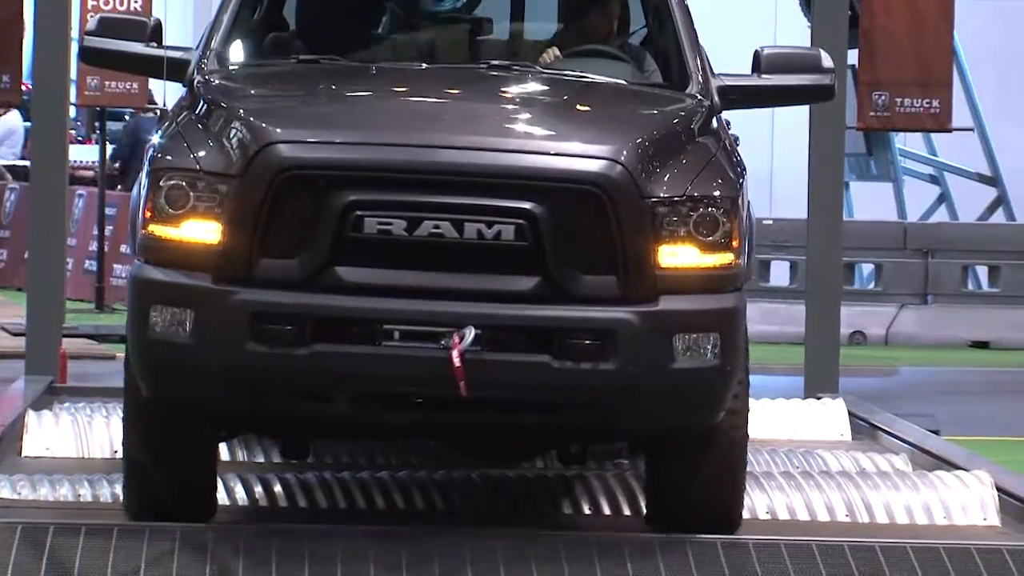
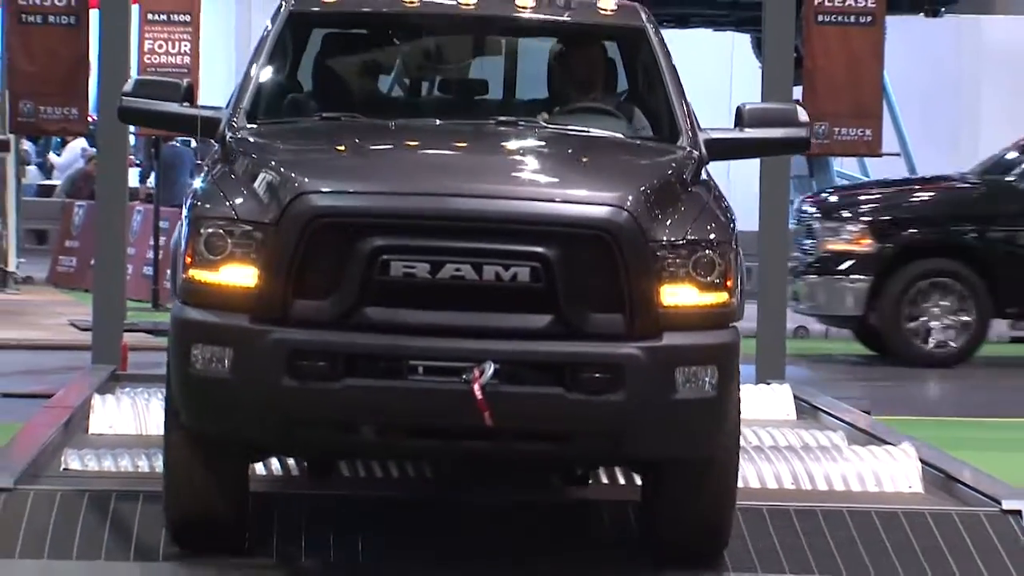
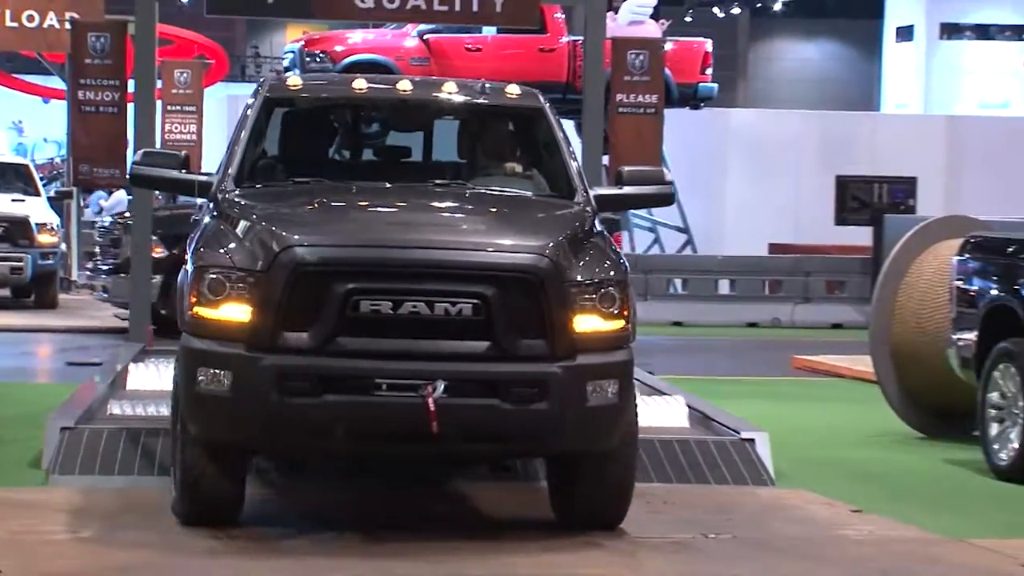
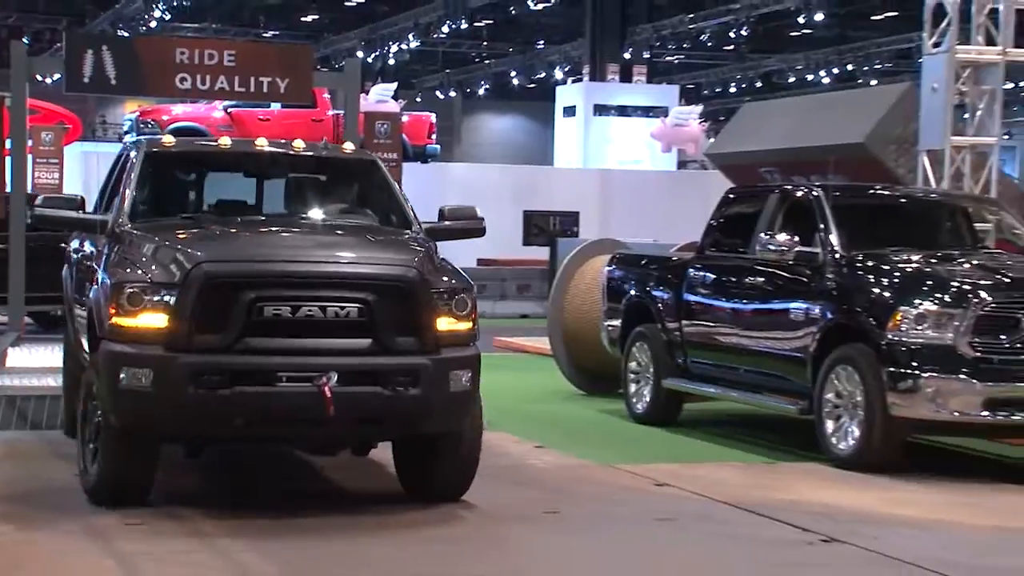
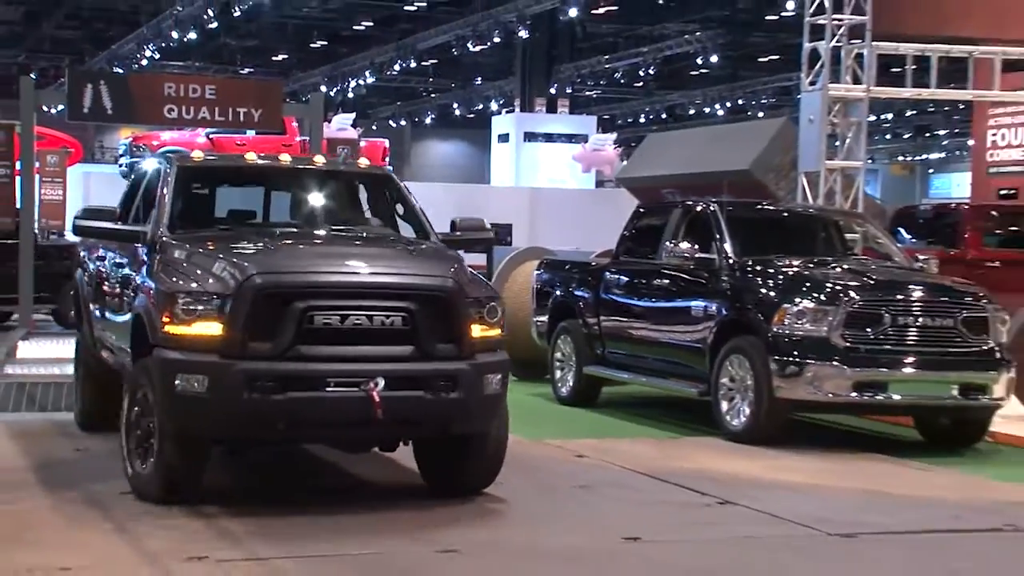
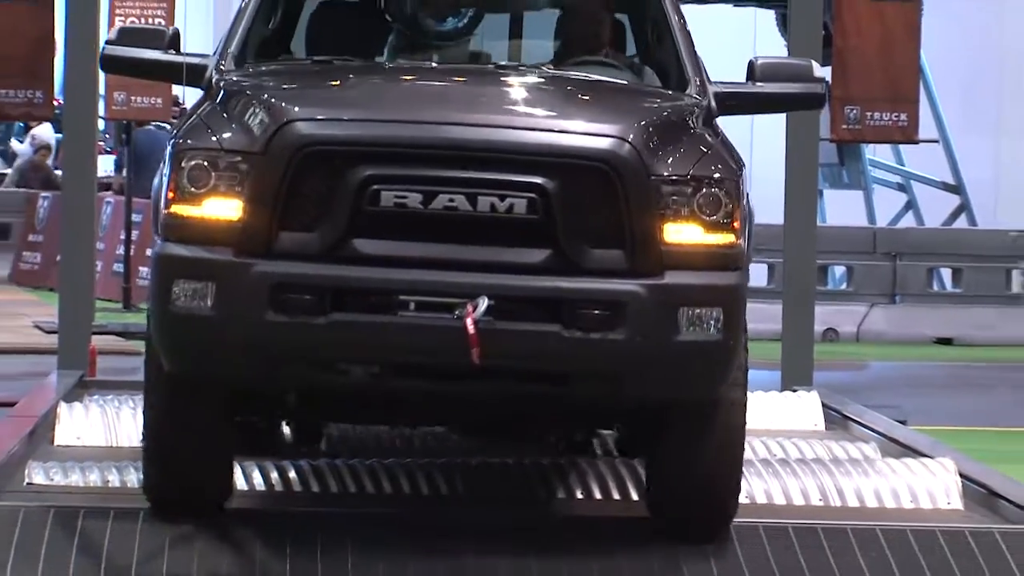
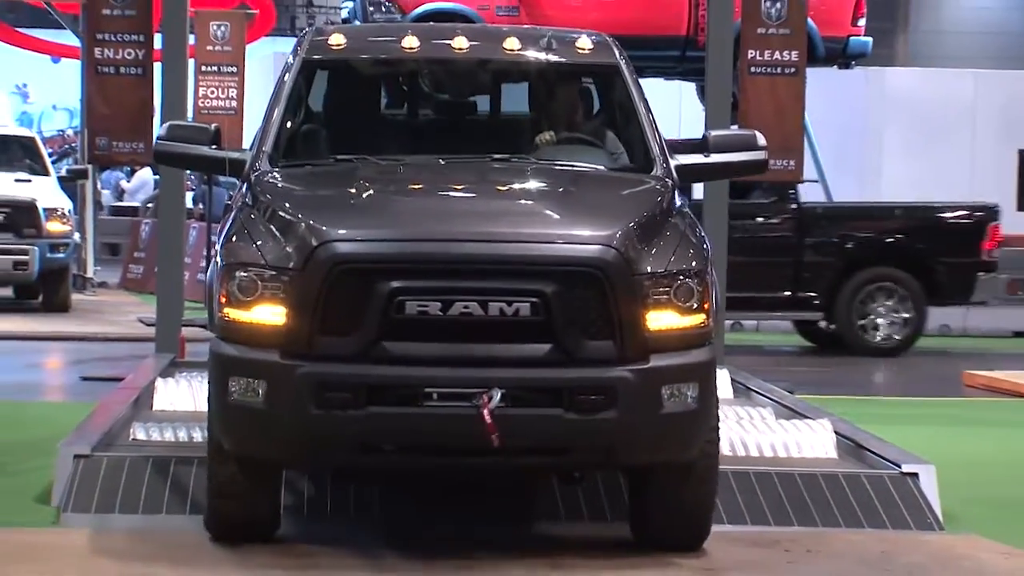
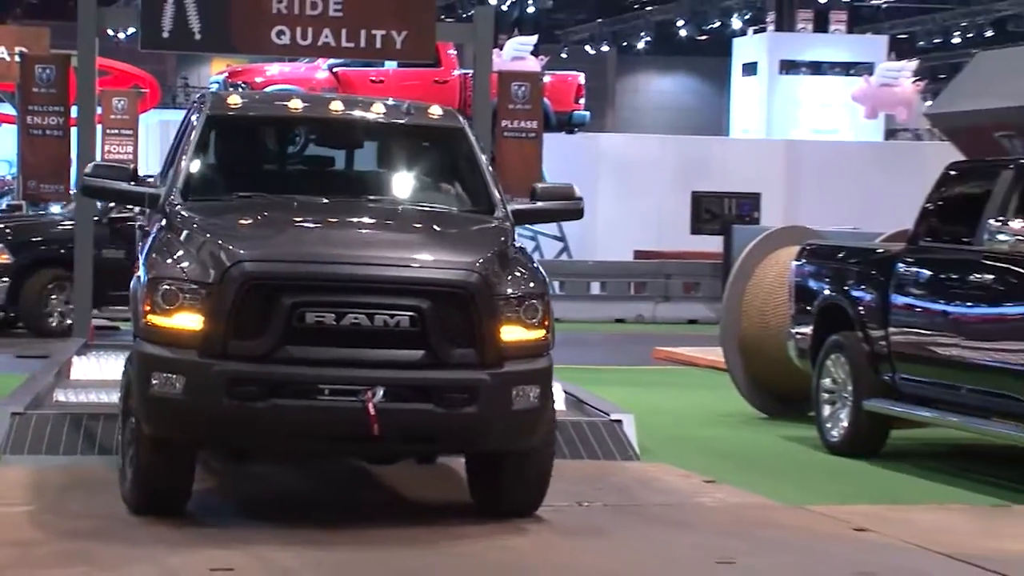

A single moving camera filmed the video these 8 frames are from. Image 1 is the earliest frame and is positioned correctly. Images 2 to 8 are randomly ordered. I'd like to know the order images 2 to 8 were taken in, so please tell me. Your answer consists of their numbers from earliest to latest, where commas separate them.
6, 2, 7, 3, 8, 4, 5
